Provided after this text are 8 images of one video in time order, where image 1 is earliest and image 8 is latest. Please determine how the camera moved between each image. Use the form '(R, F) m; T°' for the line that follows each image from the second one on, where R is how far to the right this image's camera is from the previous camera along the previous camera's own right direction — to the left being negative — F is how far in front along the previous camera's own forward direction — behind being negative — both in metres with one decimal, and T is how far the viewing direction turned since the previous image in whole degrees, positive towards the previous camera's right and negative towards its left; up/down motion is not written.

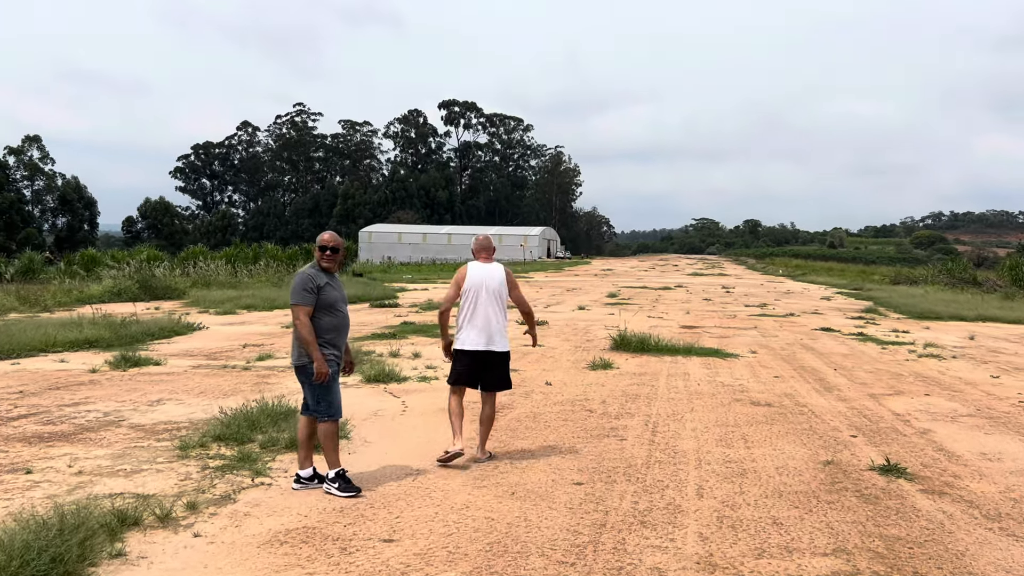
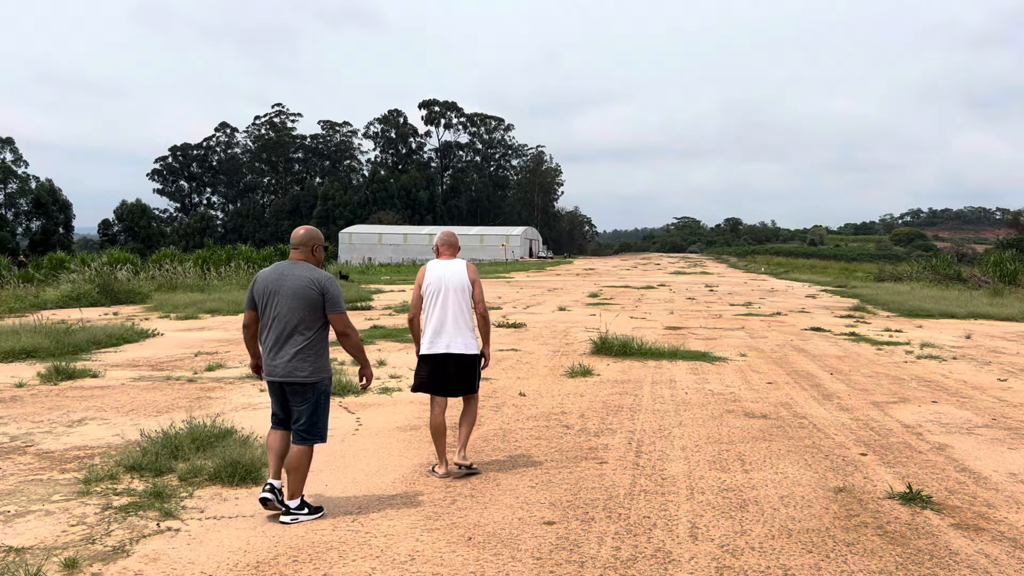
(+0.1, +0.7) m; +1°
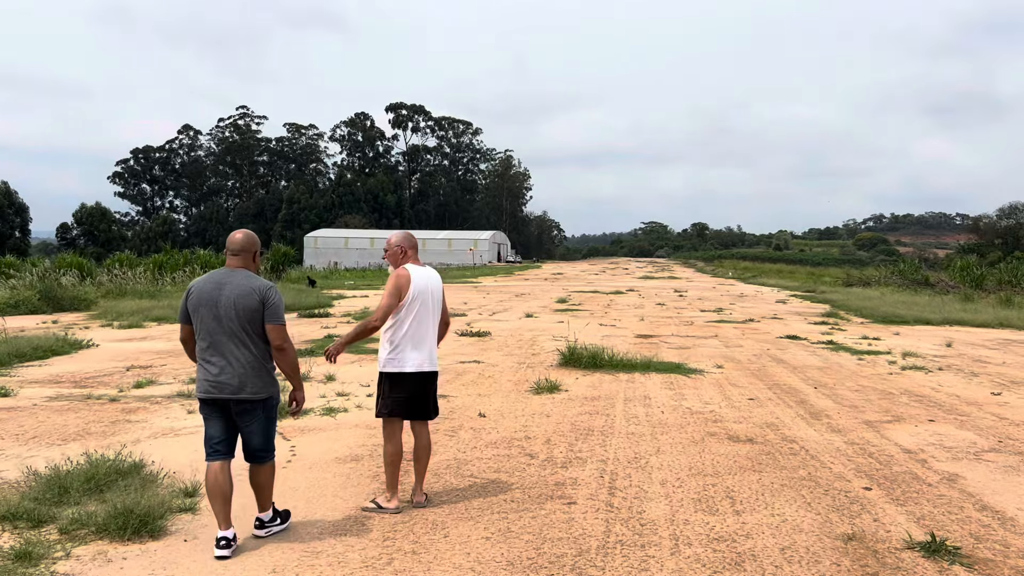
(+0.1, +0.7) m; +2°
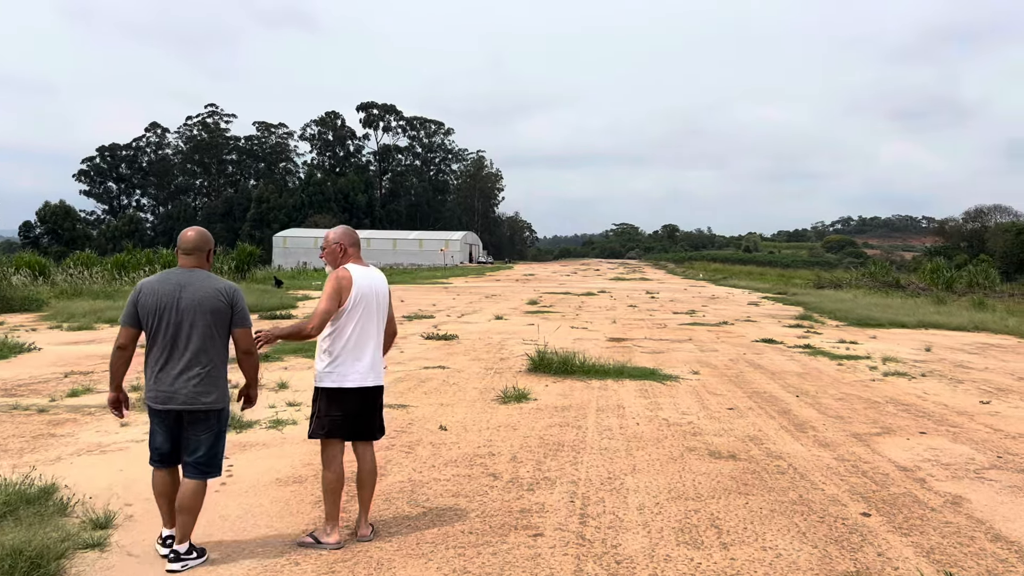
(0.0, +0.5) m; +2°
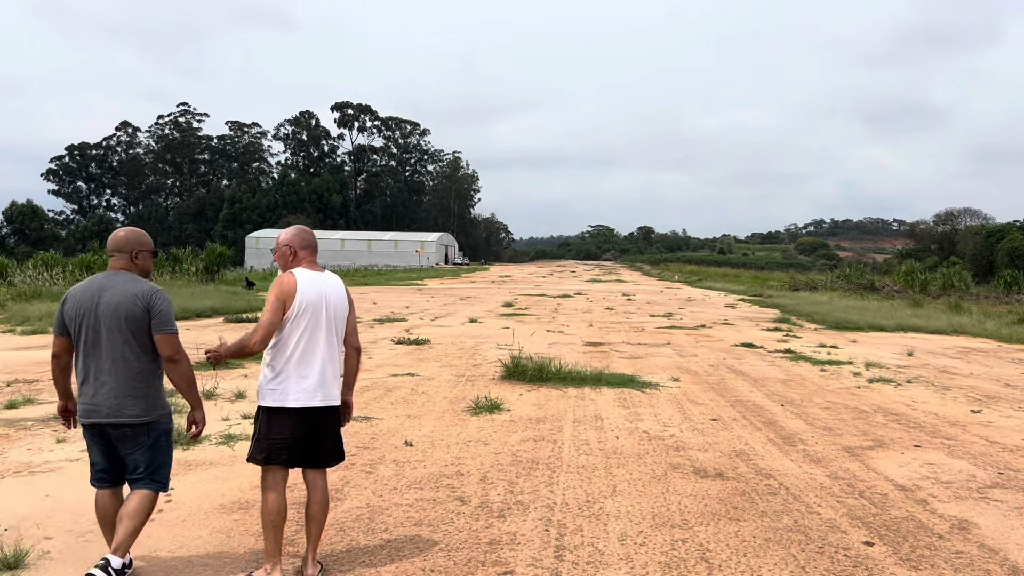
(0.0, +0.4) m; +2°
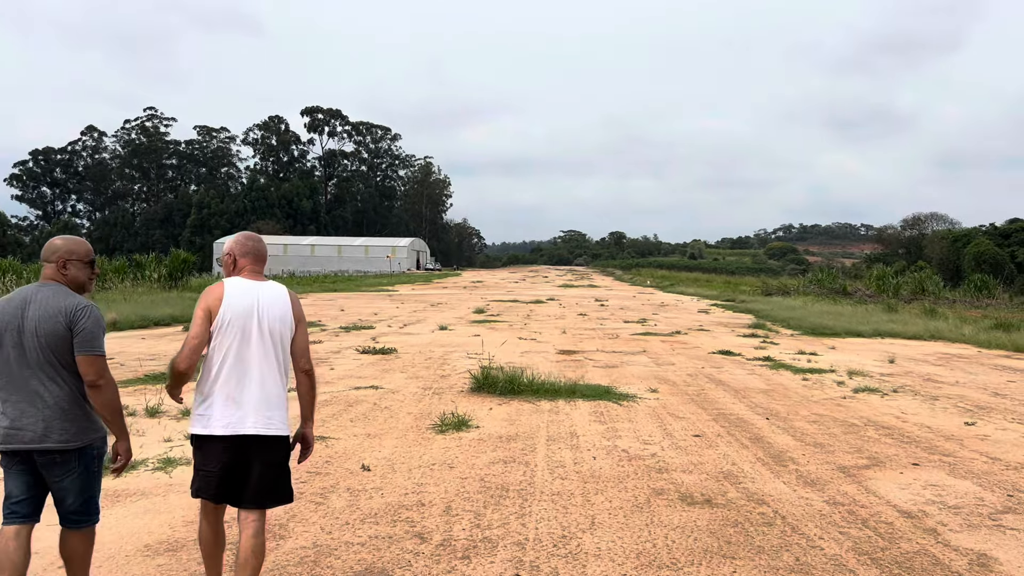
(0.0, +0.5) m; +2°
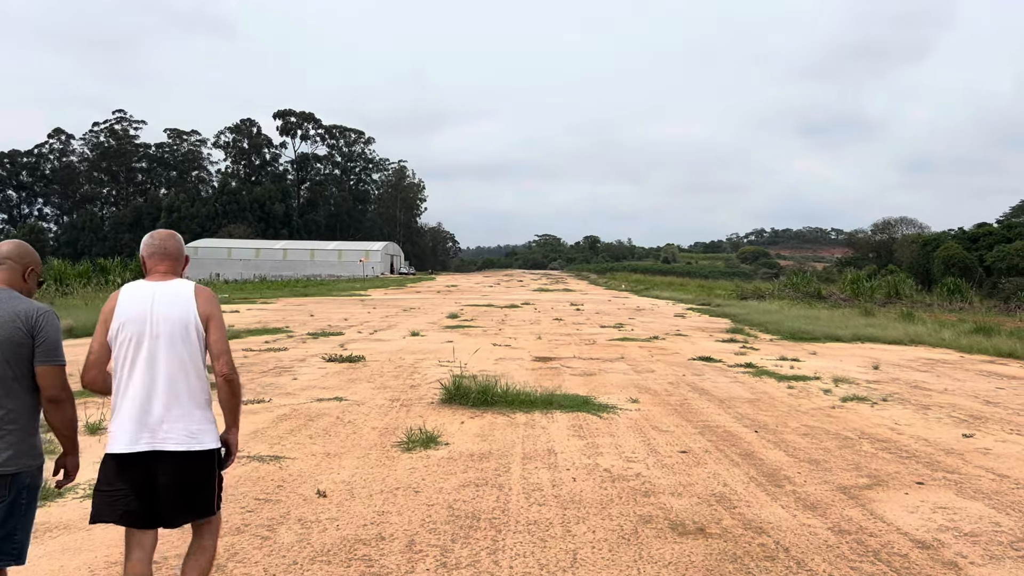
(0.0, +0.4) m; +2°
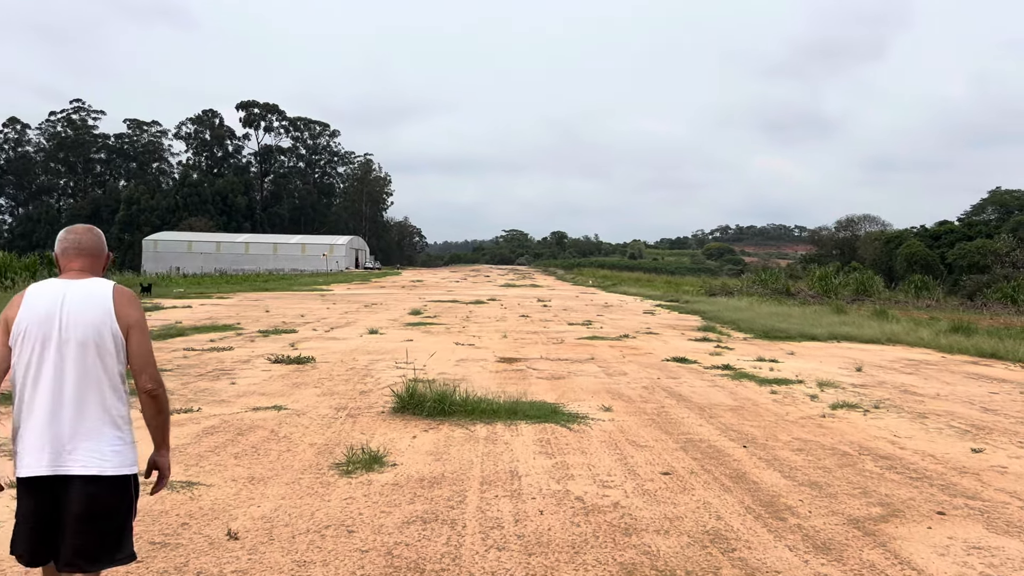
(0.0, +0.8) m; +2°
